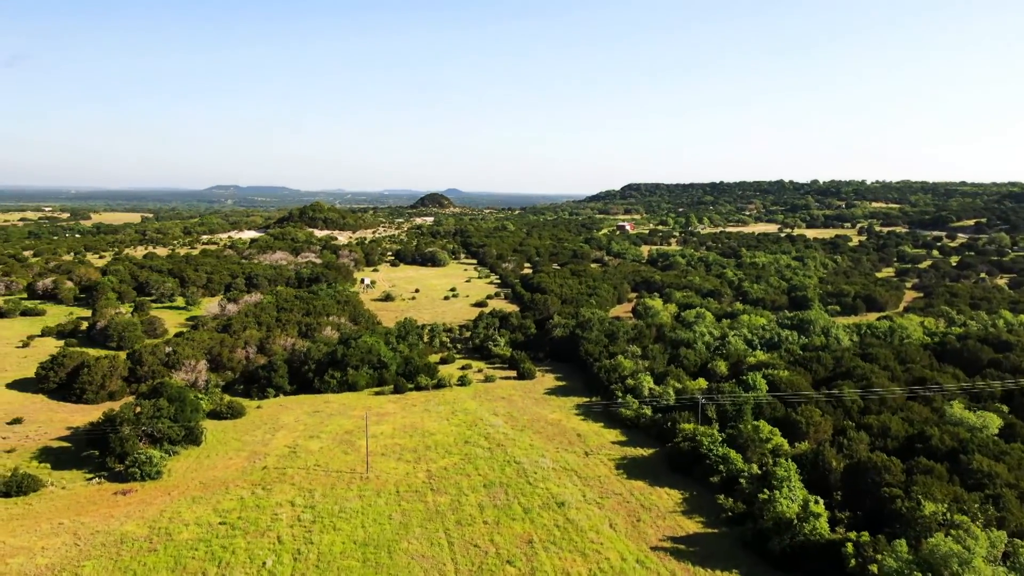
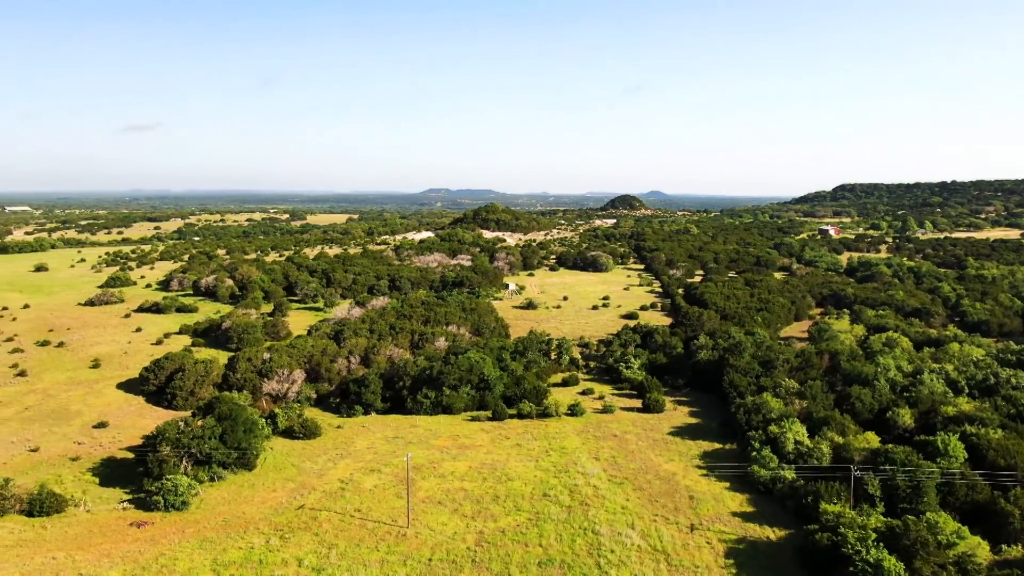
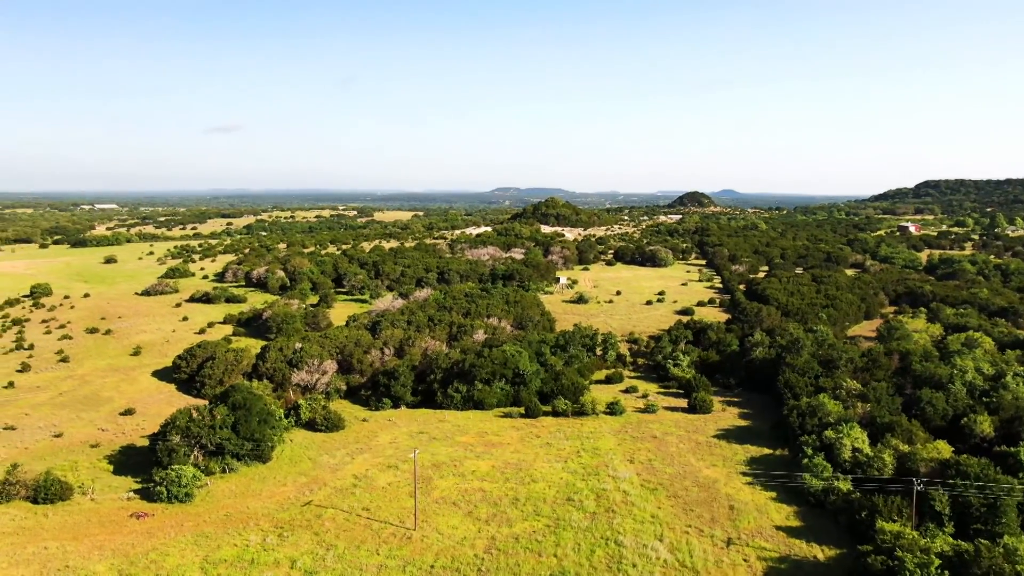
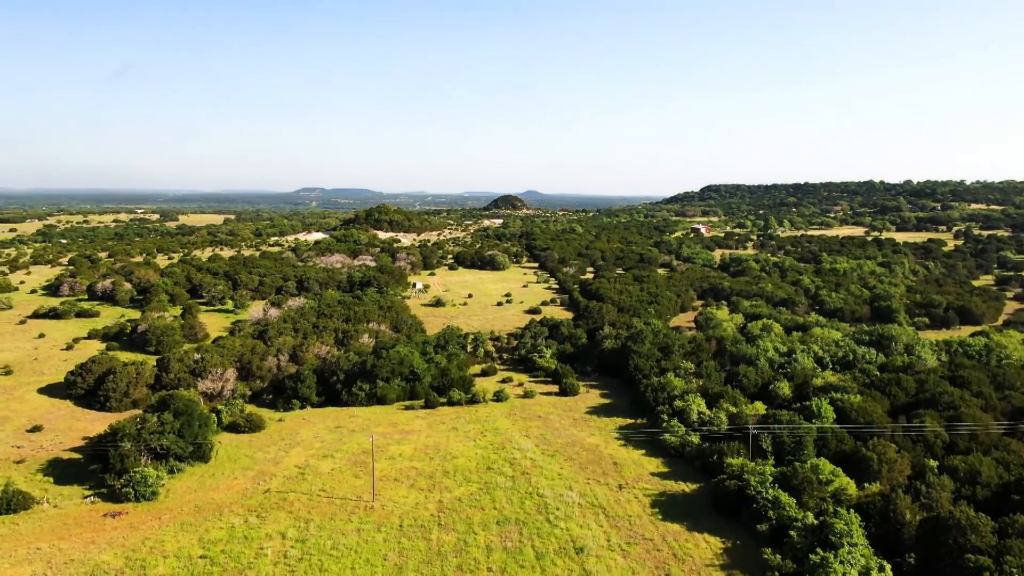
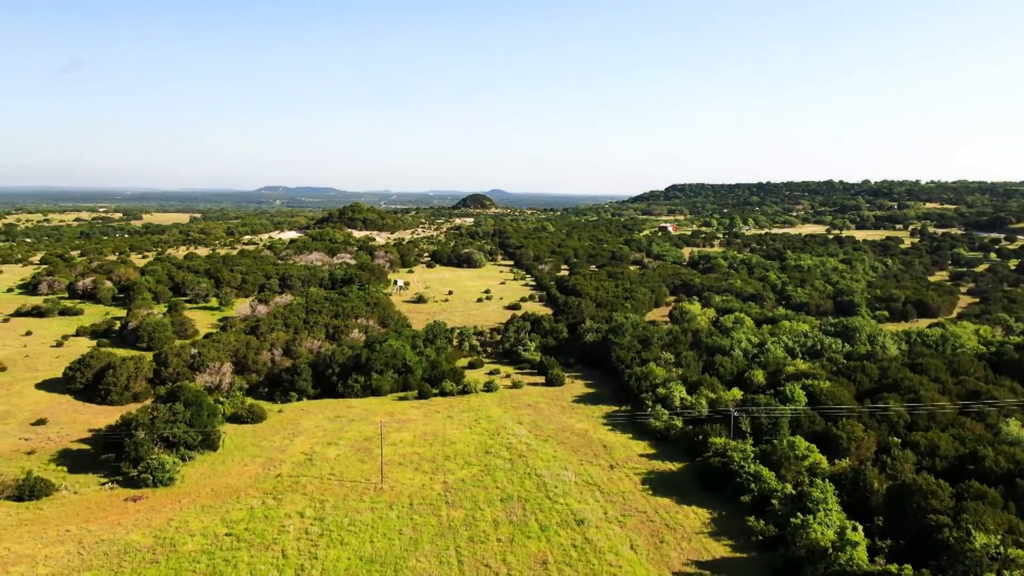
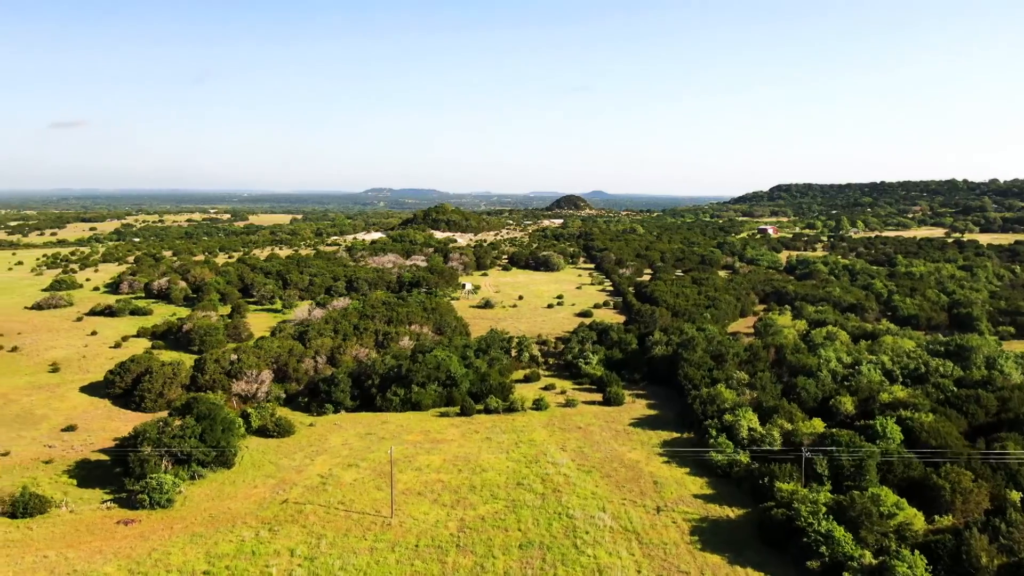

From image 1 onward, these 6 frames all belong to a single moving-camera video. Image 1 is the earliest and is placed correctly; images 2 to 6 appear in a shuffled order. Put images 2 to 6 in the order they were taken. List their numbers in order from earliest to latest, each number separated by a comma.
5, 4, 6, 2, 3
